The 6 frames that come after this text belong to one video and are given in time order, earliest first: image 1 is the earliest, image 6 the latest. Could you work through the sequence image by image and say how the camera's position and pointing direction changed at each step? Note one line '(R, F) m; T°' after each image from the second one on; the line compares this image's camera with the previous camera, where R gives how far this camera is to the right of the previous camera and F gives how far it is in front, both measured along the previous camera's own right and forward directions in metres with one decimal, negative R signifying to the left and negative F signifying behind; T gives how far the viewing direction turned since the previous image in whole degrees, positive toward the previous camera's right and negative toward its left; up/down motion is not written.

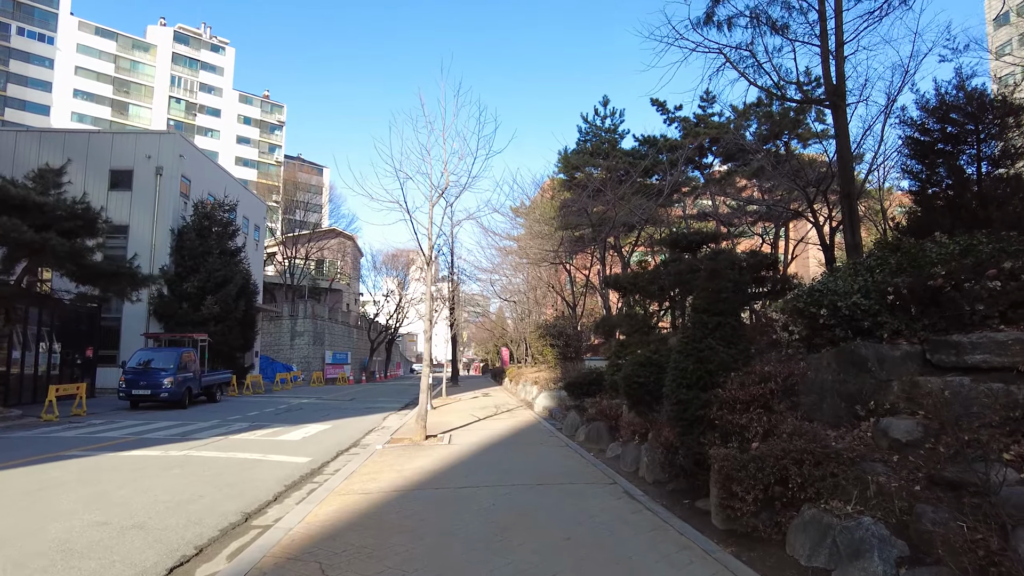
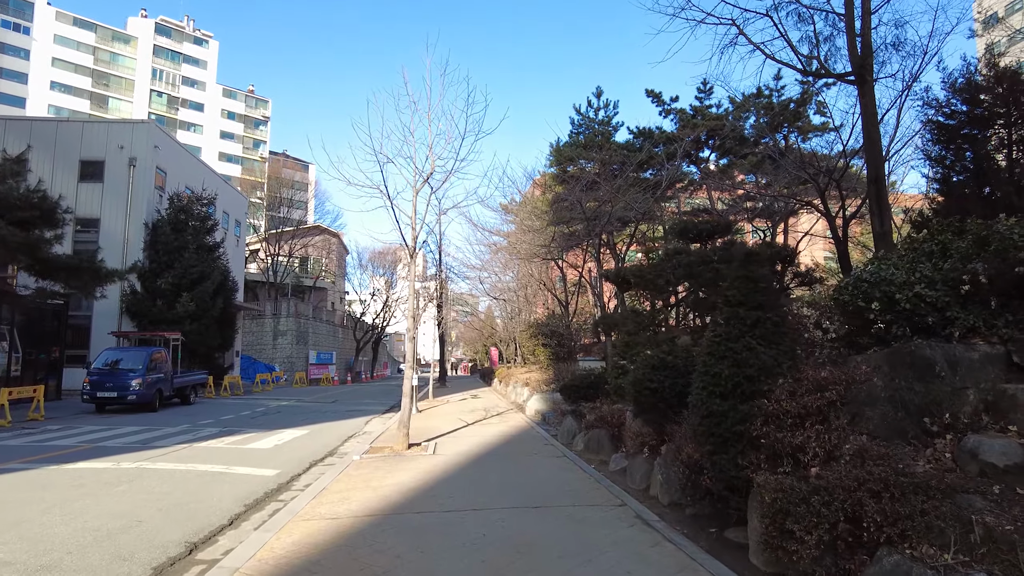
(-0.1, +1.0) m; +1°
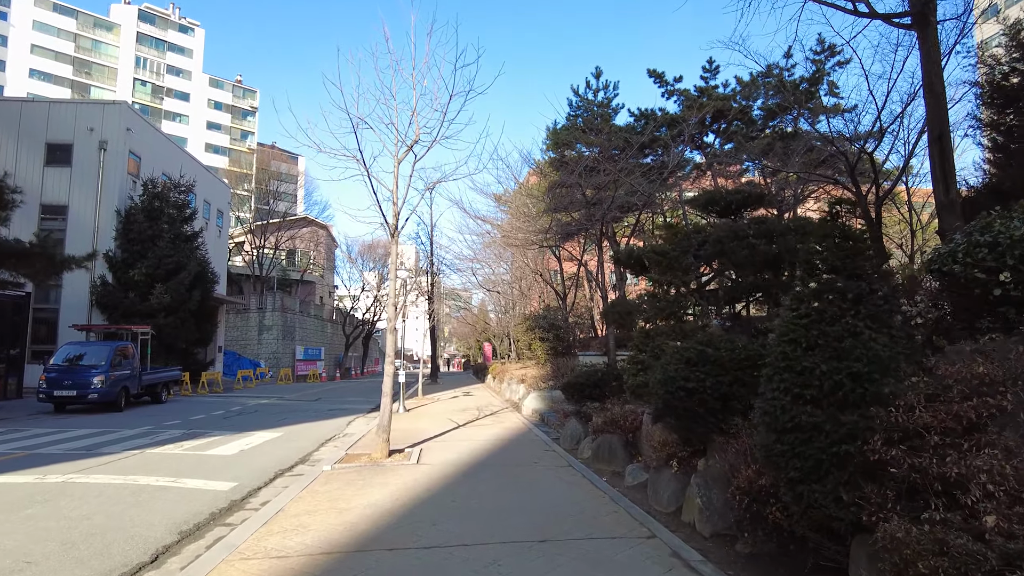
(0.0, +1.4) m; +1°
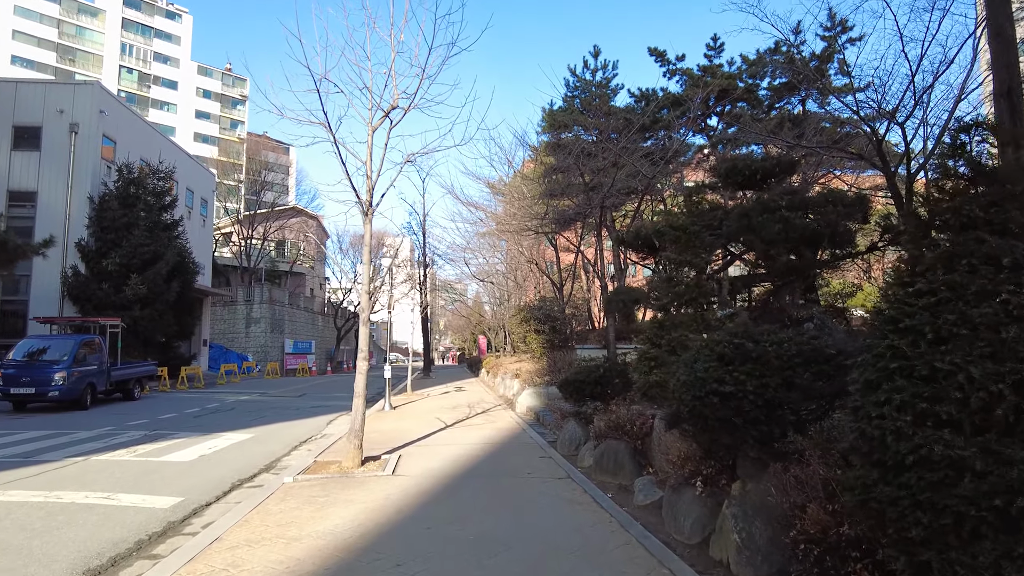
(+0.1, +1.1) m; 0°
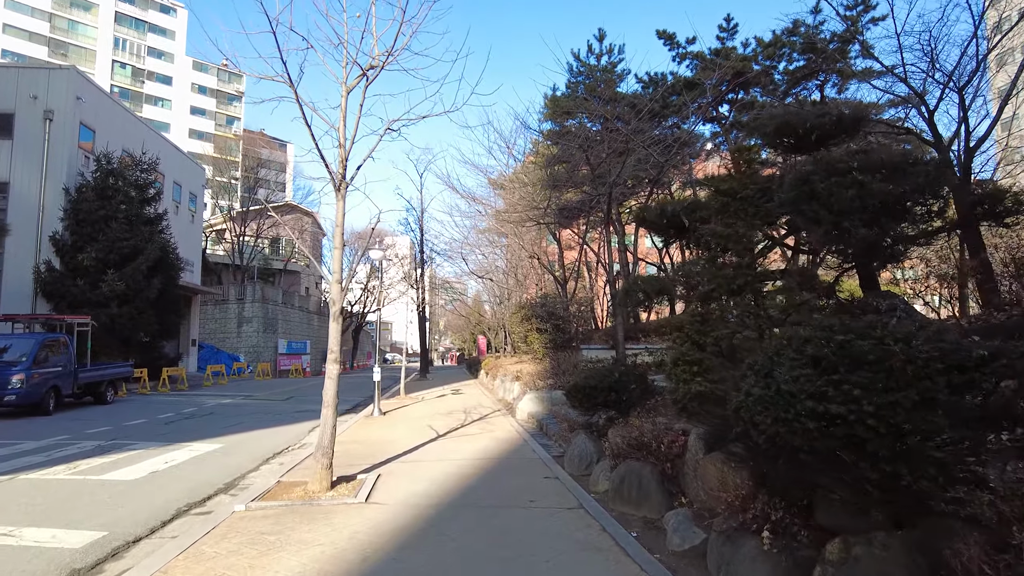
(0.0, +1.3) m; 0°
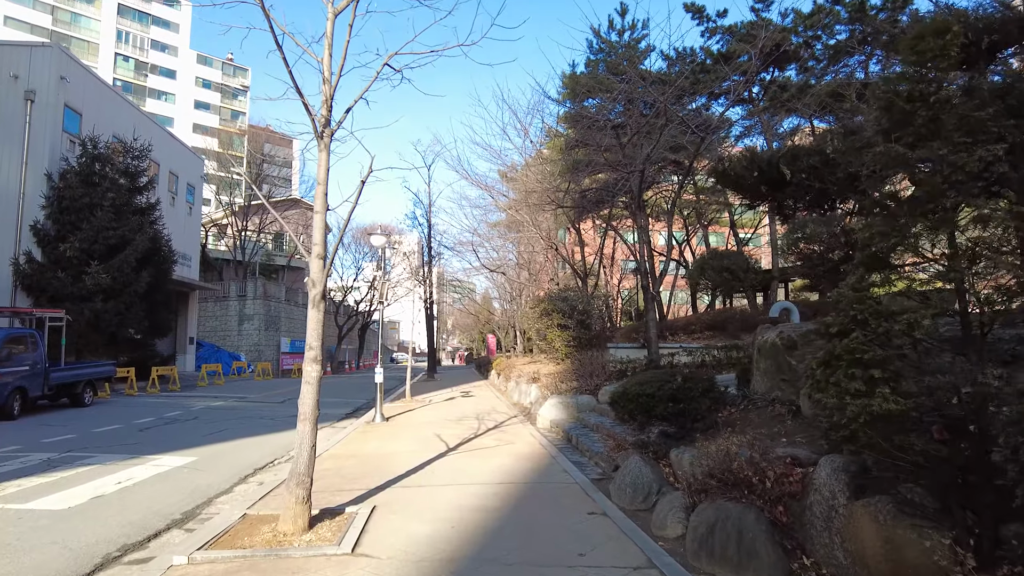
(-0.2, +1.7) m; -1°
